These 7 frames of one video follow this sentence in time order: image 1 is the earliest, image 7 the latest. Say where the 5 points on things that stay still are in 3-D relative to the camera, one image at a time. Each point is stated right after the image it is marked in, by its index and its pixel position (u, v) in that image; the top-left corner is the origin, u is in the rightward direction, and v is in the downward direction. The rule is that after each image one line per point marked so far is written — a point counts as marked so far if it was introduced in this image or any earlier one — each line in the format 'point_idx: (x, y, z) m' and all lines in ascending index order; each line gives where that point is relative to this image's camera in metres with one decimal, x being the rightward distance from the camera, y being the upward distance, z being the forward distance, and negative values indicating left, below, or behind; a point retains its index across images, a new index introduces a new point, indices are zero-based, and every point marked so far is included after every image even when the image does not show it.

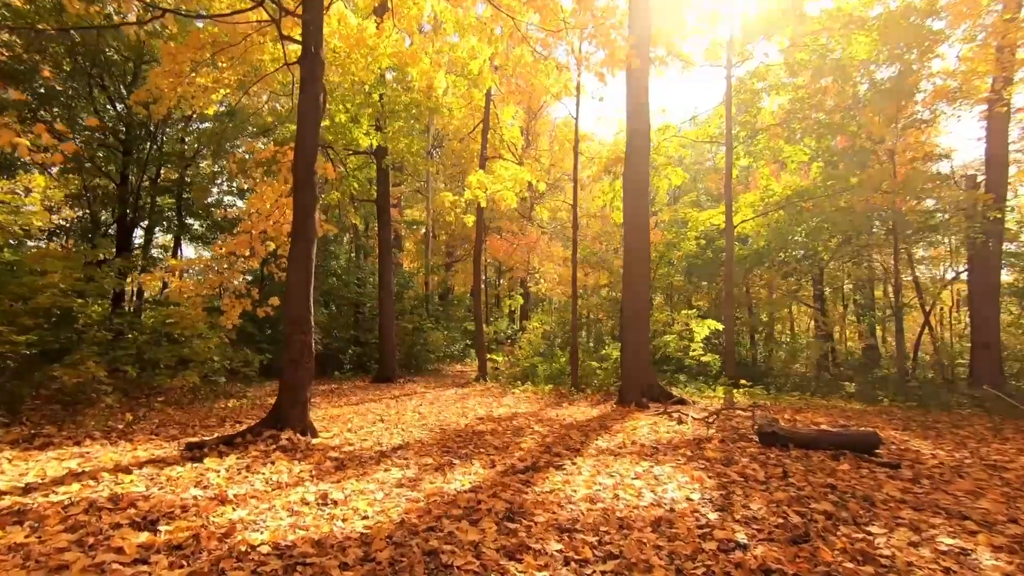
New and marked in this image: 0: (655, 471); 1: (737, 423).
0: (+1.2, -1.5, +4.4) m
1: (+2.8, -1.7, +6.5) m
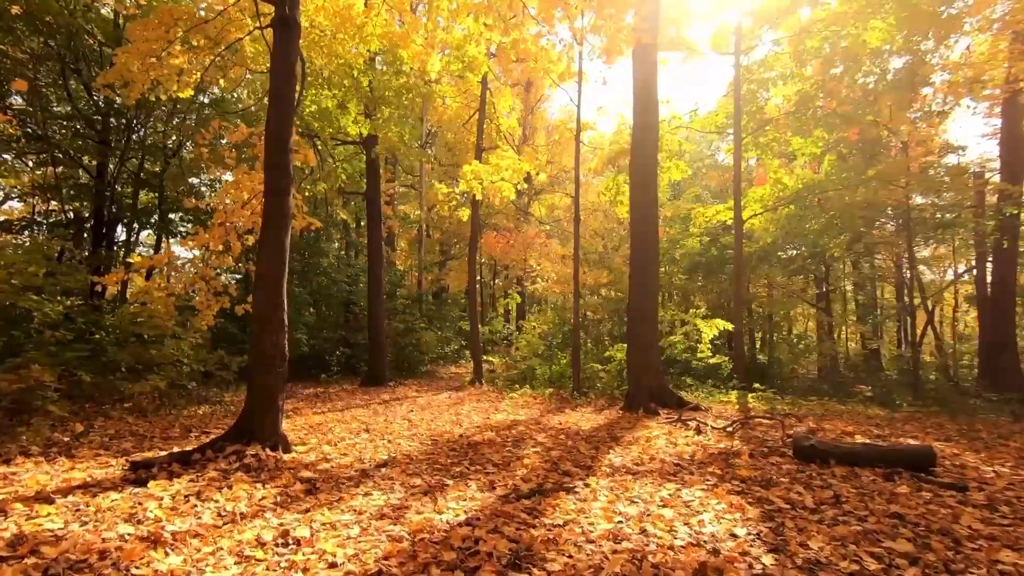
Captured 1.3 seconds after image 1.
0: (+1.2, -1.4, +3.7) m
1: (+2.8, -1.6, +5.9) m
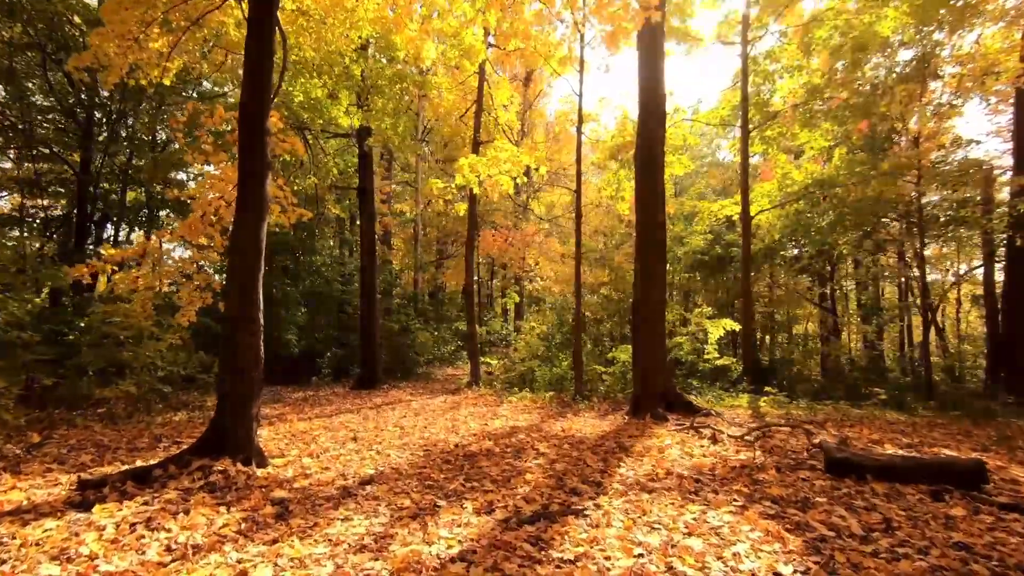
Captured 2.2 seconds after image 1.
0: (+1.2, -1.4, +3.2) m
1: (+2.8, -1.6, +5.4) m
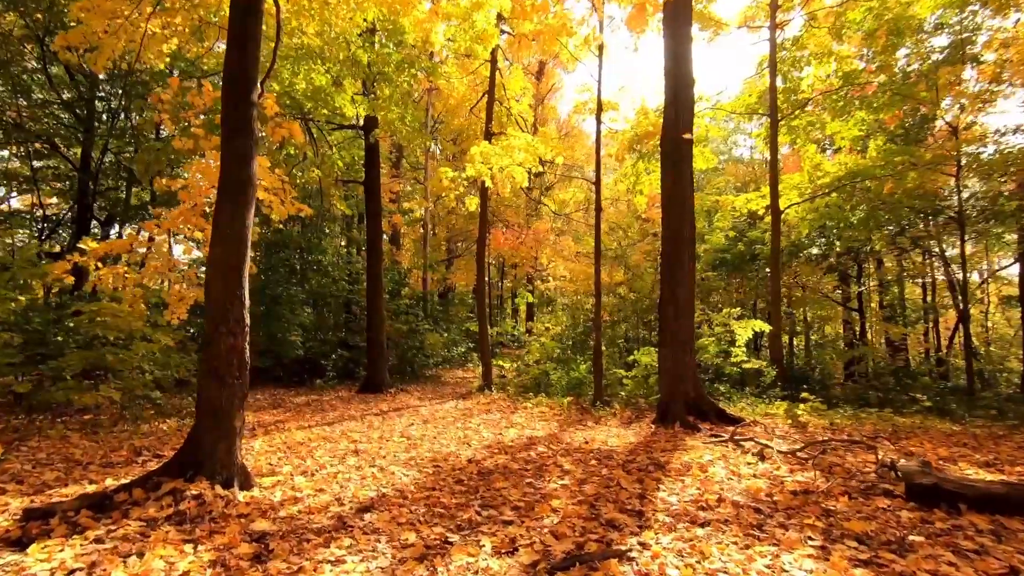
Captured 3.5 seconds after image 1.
0: (+1.3, -1.4, +2.6) m
1: (+2.9, -1.5, +4.8) m
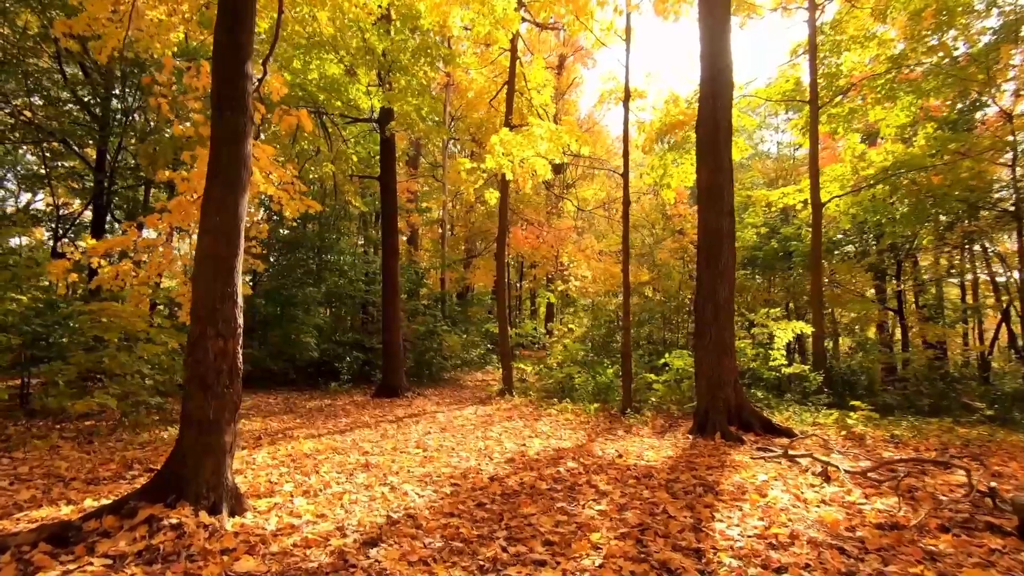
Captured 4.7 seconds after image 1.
0: (+1.5, -1.3, +2.0) m
1: (+3.1, -1.5, +4.1) m
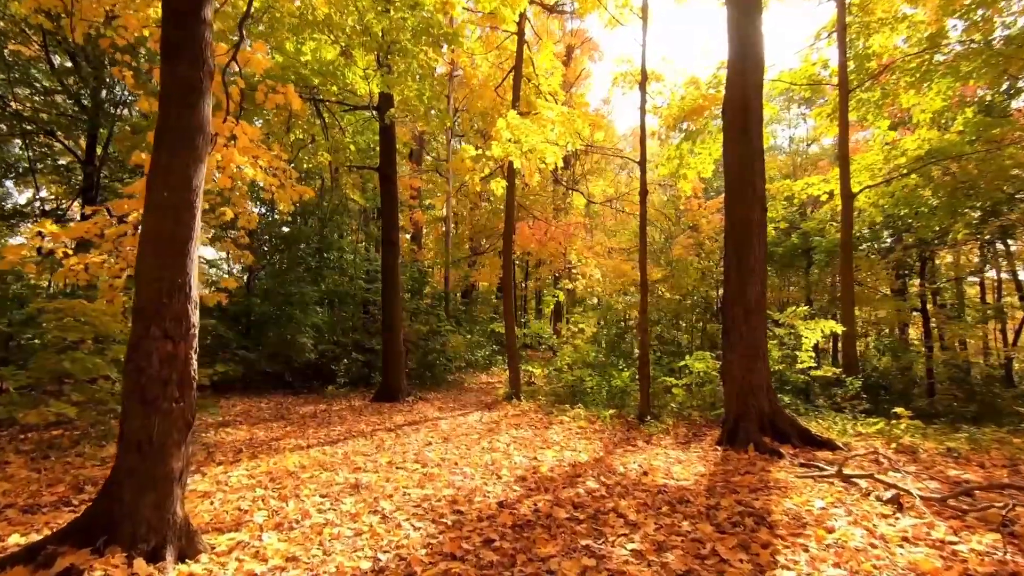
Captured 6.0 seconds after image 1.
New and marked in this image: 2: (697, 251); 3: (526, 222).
0: (+1.6, -1.3, +1.4) m
1: (+3.2, -1.4, +3.5) m
2: (+4.3, +0.9, +12.5) m
3: (+0.4, +1.8, +14.6) m
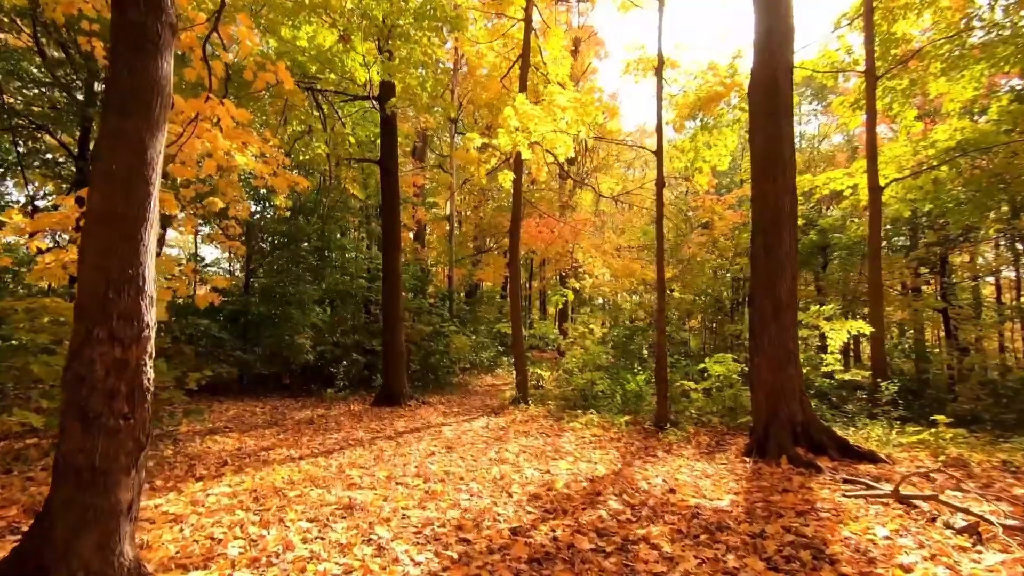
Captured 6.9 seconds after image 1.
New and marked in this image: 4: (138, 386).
0: (+1.6, -1.2, +0.9) m
1: (+3.3, -1.4, +3.0) m
2: (+4.5, +0.9, +12.0) m
3: (+0.5, +1.8, +14.1) m
4: (-1.6, -0.4, +2.3) m
